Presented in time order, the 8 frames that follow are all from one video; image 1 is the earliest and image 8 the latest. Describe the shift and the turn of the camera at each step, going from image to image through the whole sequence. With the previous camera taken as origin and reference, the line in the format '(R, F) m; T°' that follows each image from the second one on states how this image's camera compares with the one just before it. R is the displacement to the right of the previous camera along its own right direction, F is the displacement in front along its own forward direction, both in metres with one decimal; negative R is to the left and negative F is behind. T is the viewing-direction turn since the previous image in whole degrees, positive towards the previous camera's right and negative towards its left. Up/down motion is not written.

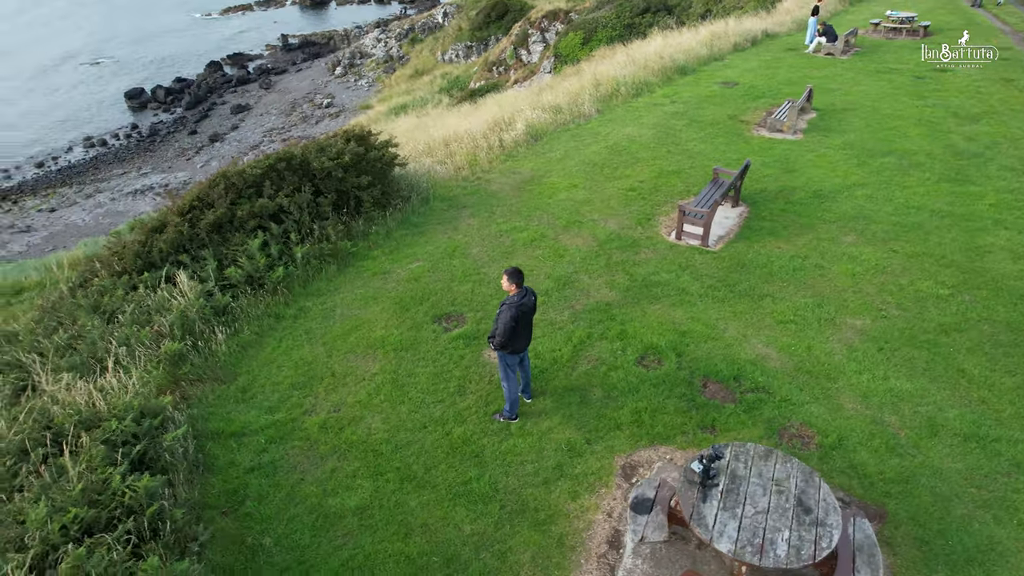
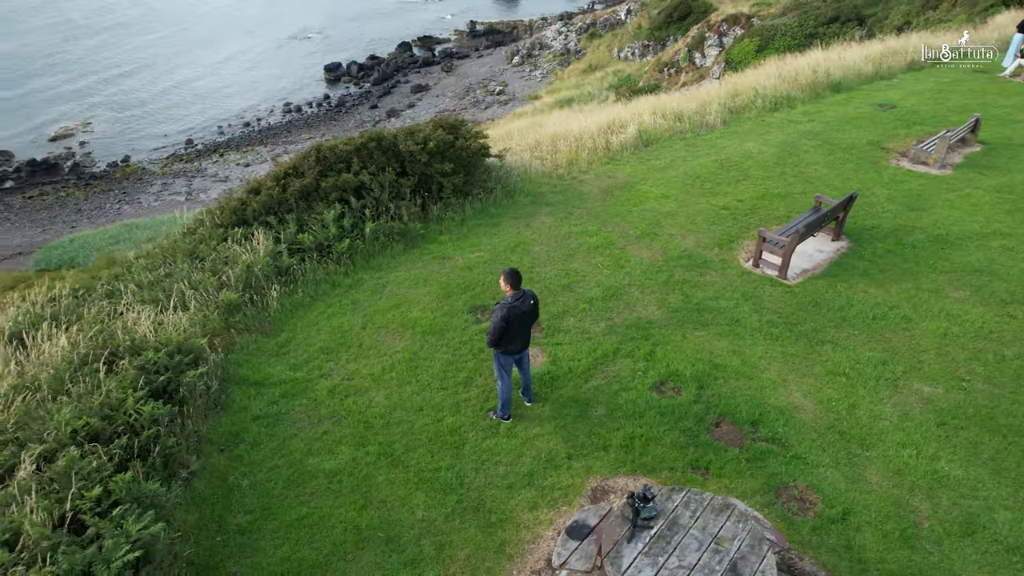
(+1.5, +0.2) m; -13°
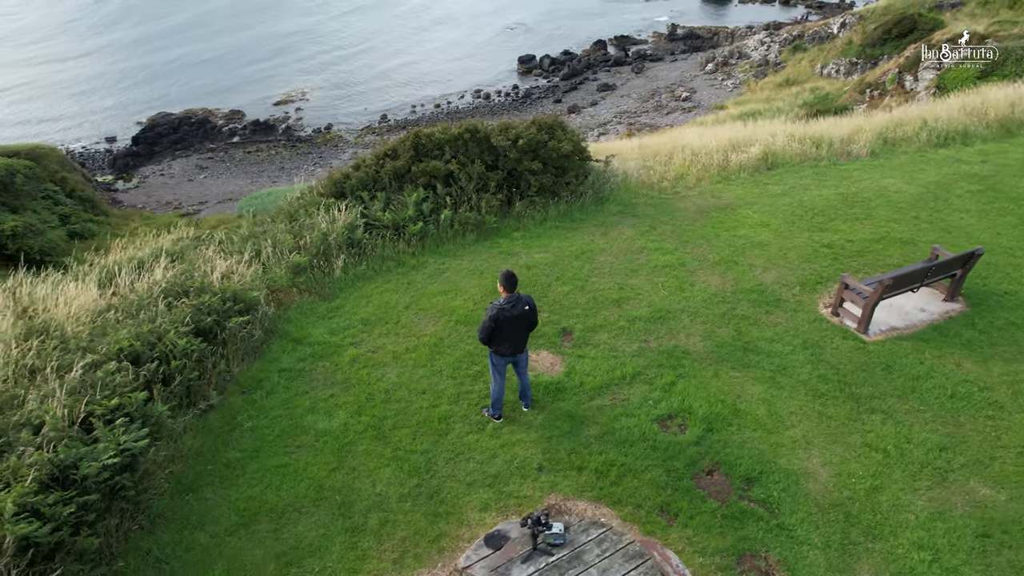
(+1.6, +0.2) m; -14°
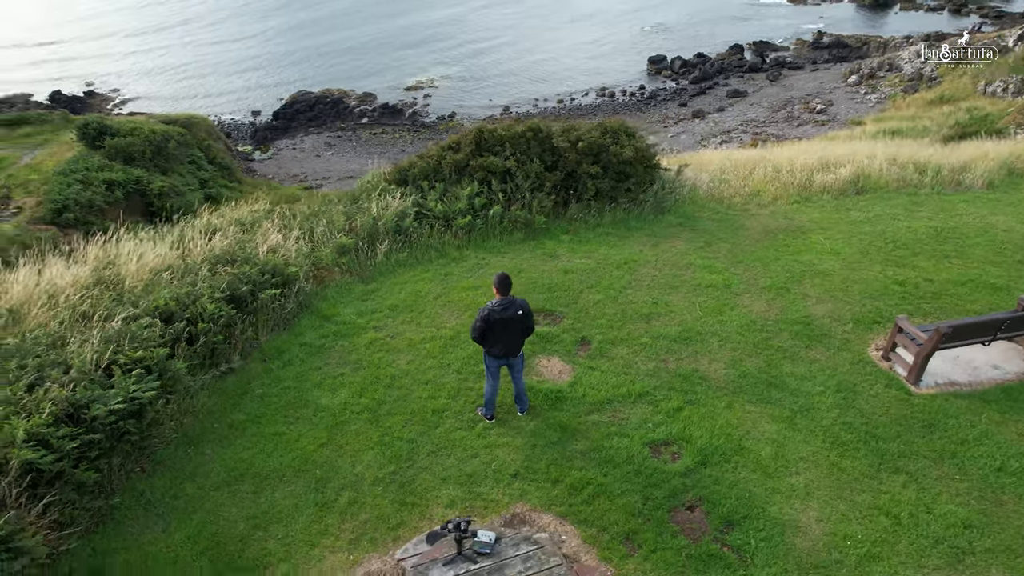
(+1.1, +0.1) m; -10°
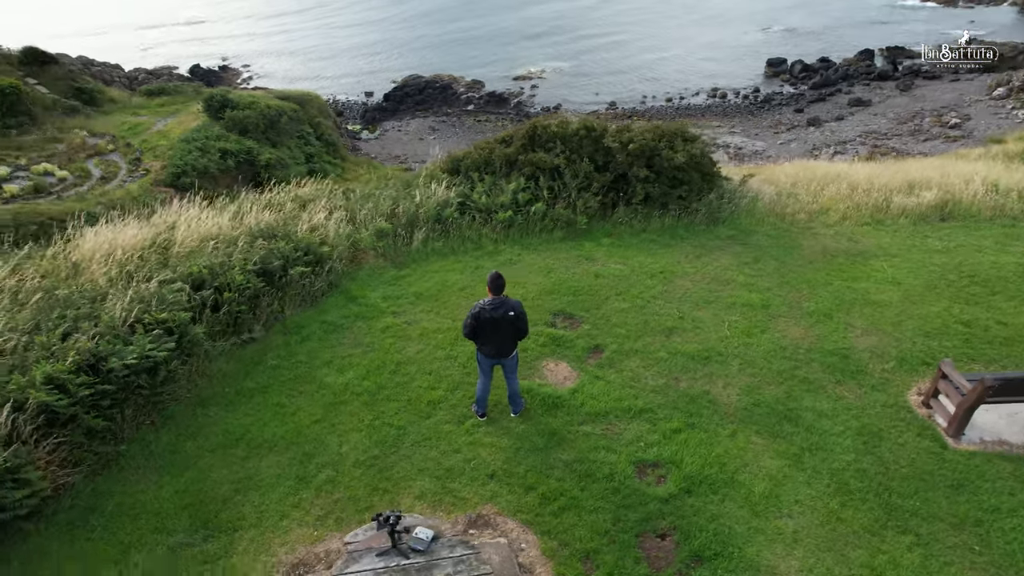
(+1.0, +0.2) m; -8°
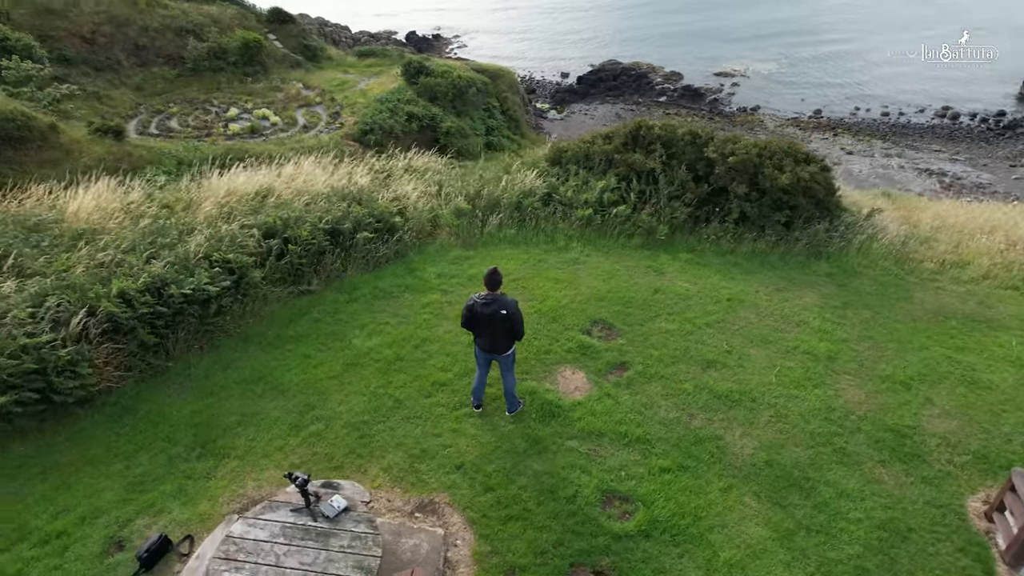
(+1.6, +0.3) m; -15°
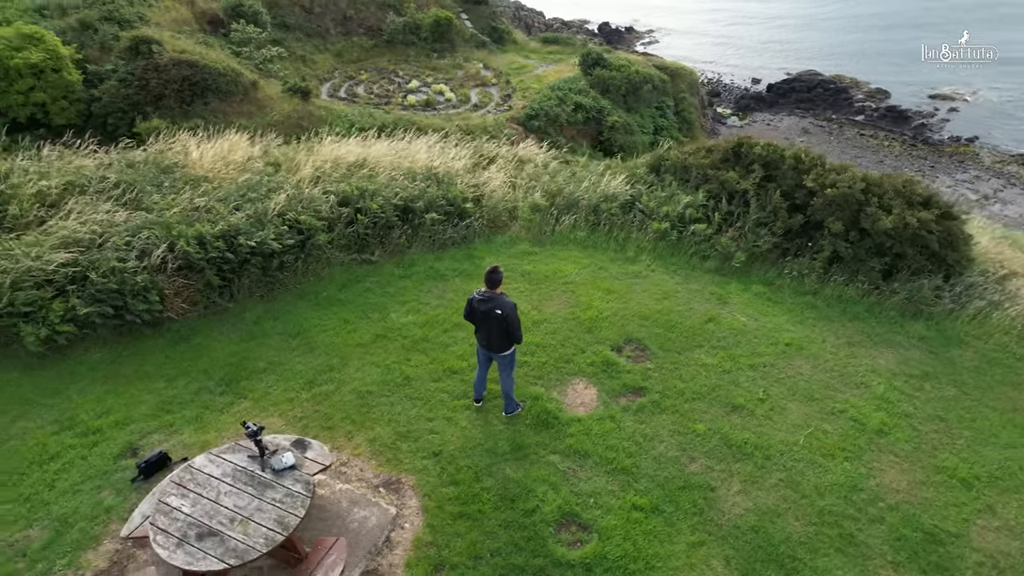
(+1.5, +0.3) m; -14°
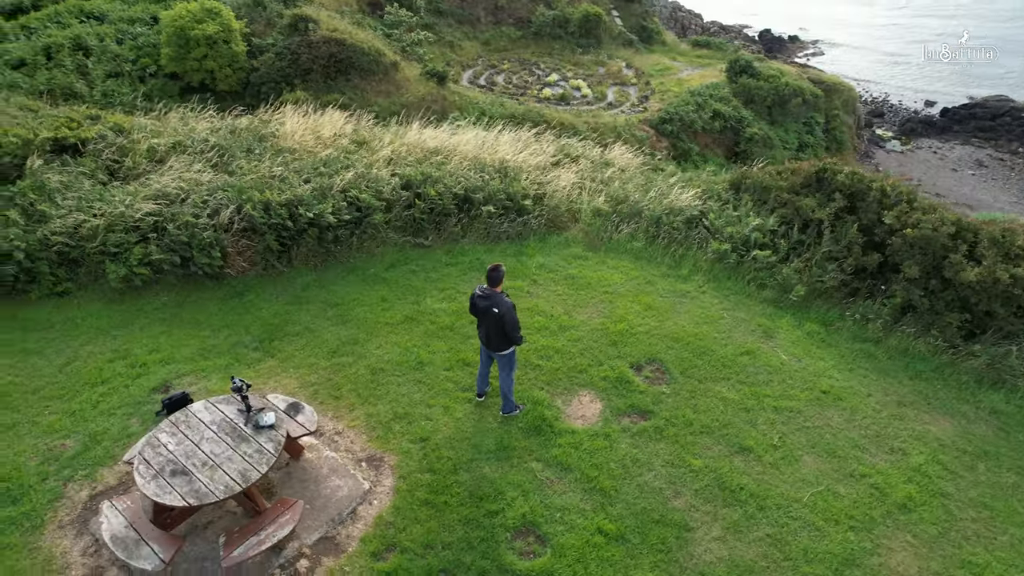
(+1.2, +0.1) m; -11°
